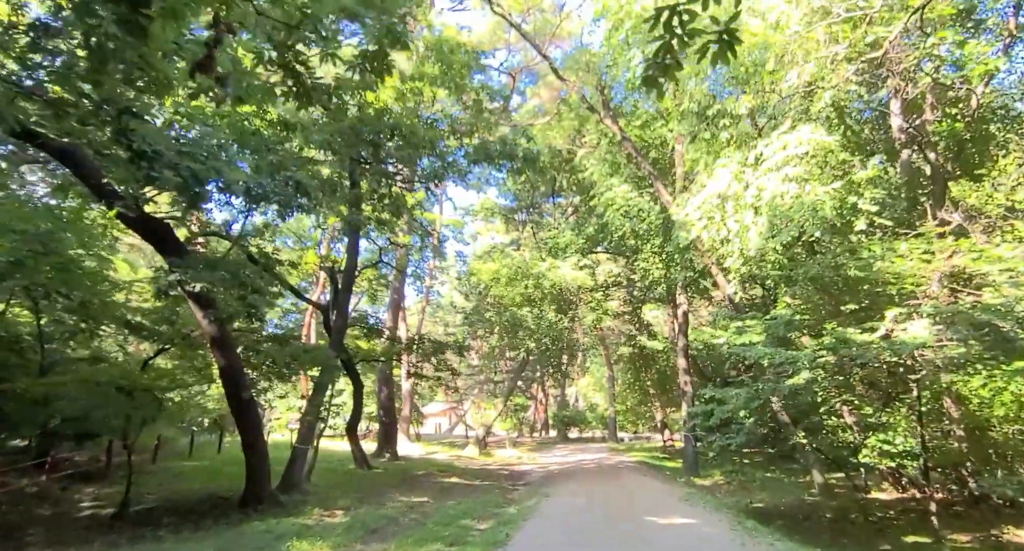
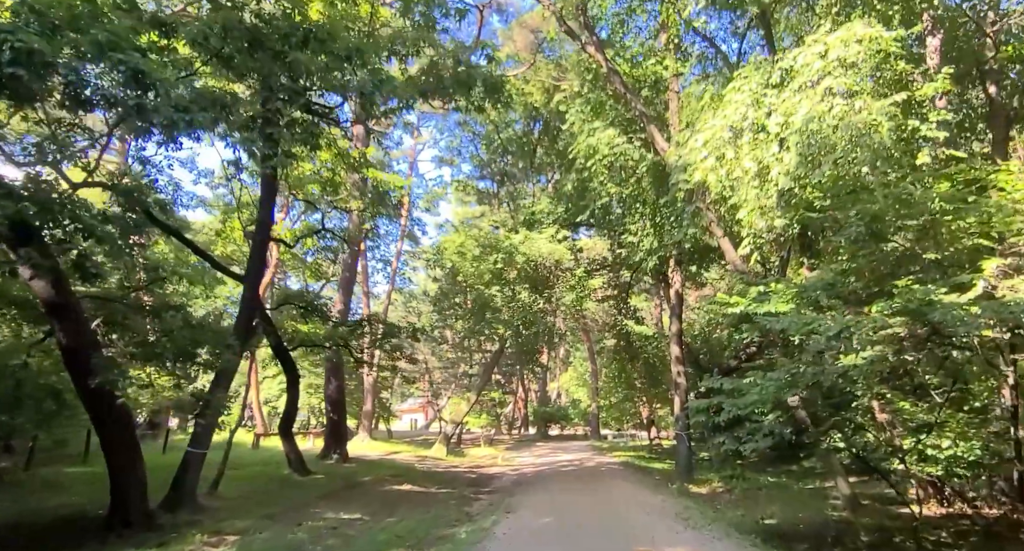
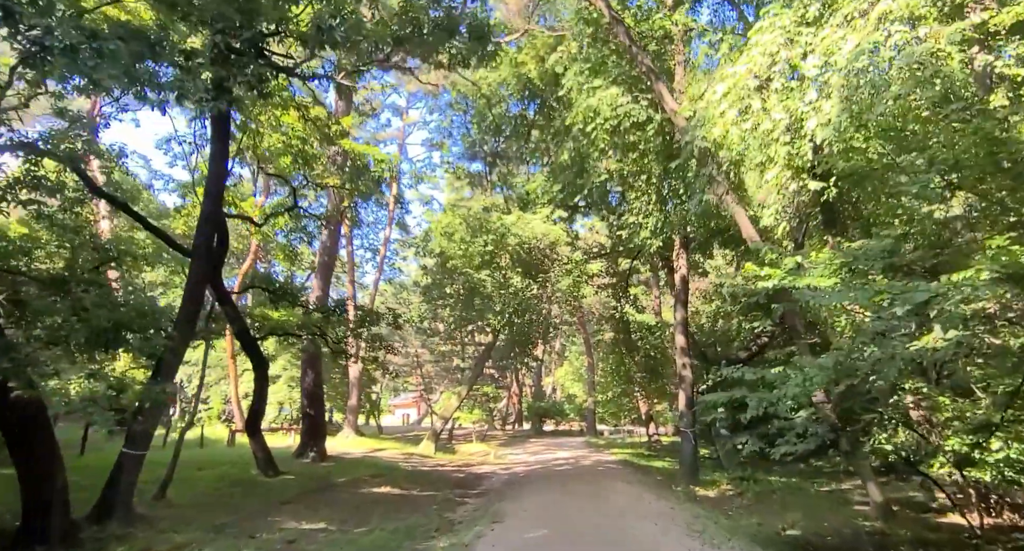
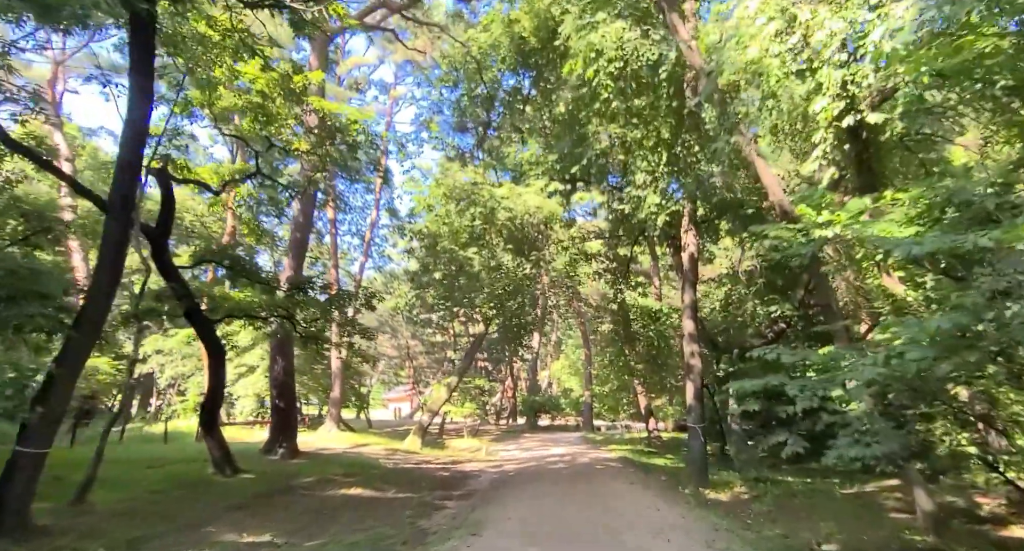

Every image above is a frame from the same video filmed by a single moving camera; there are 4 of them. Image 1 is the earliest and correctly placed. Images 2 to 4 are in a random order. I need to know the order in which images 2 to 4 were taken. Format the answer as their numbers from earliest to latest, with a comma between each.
2, 3, 4
